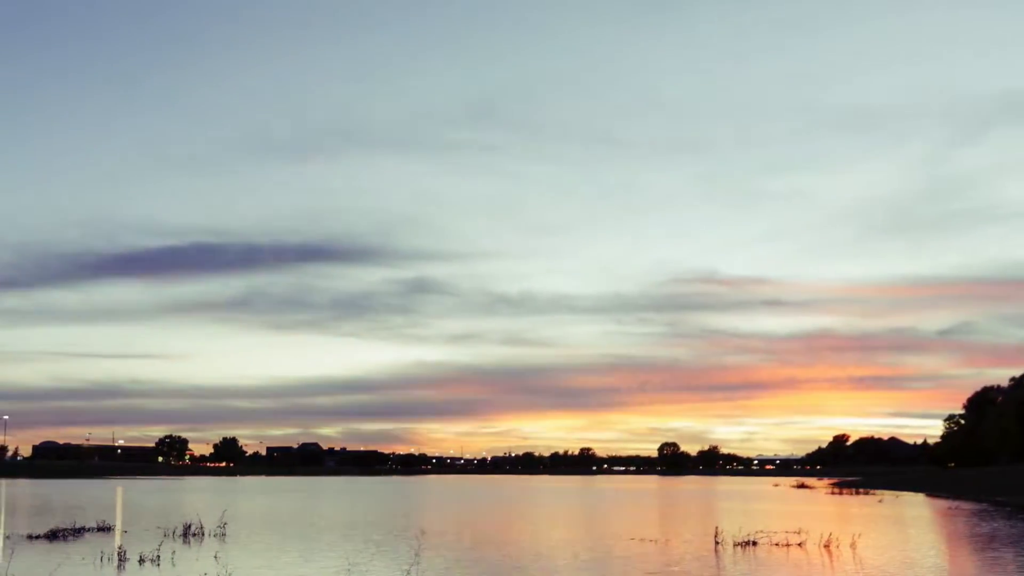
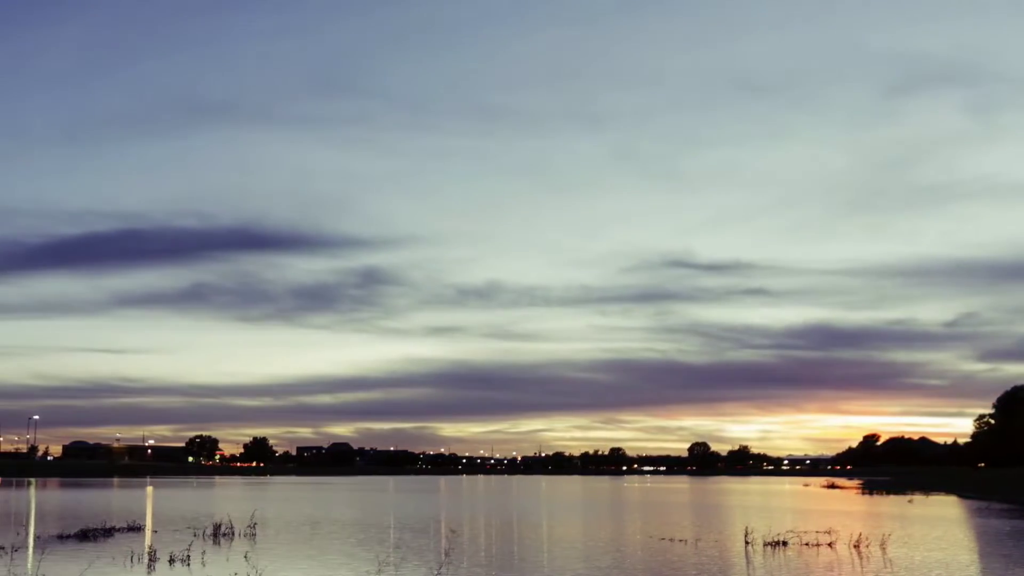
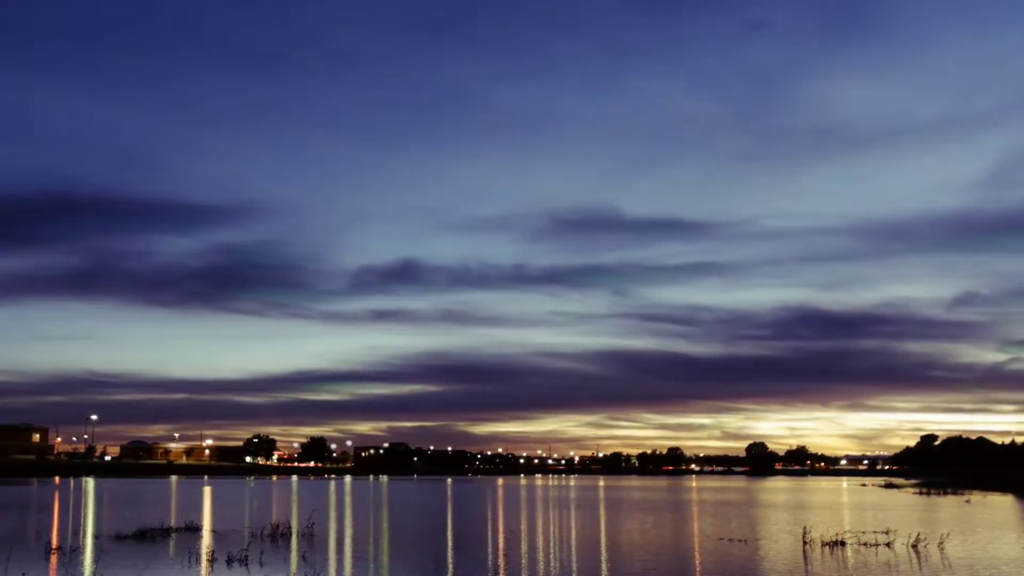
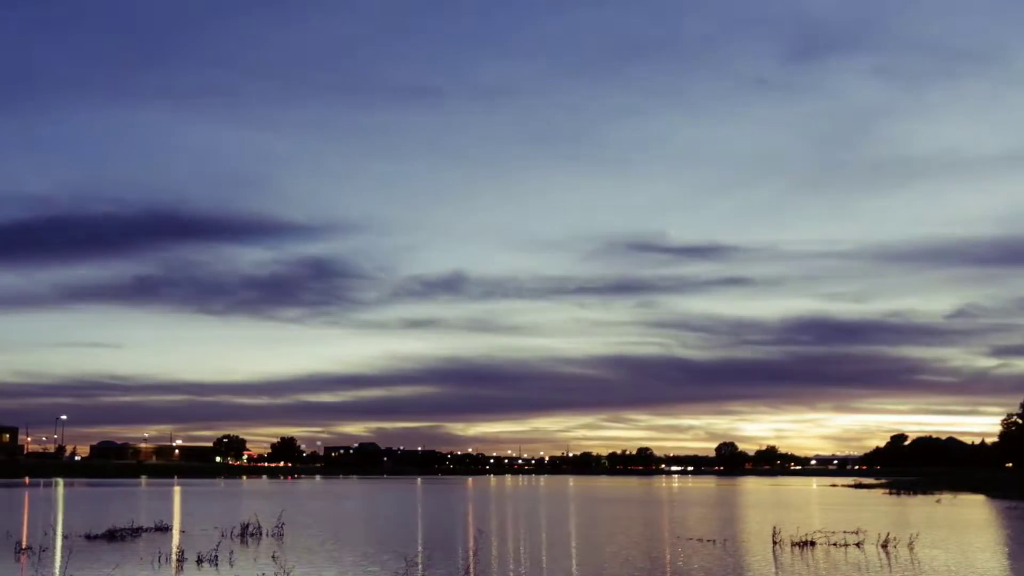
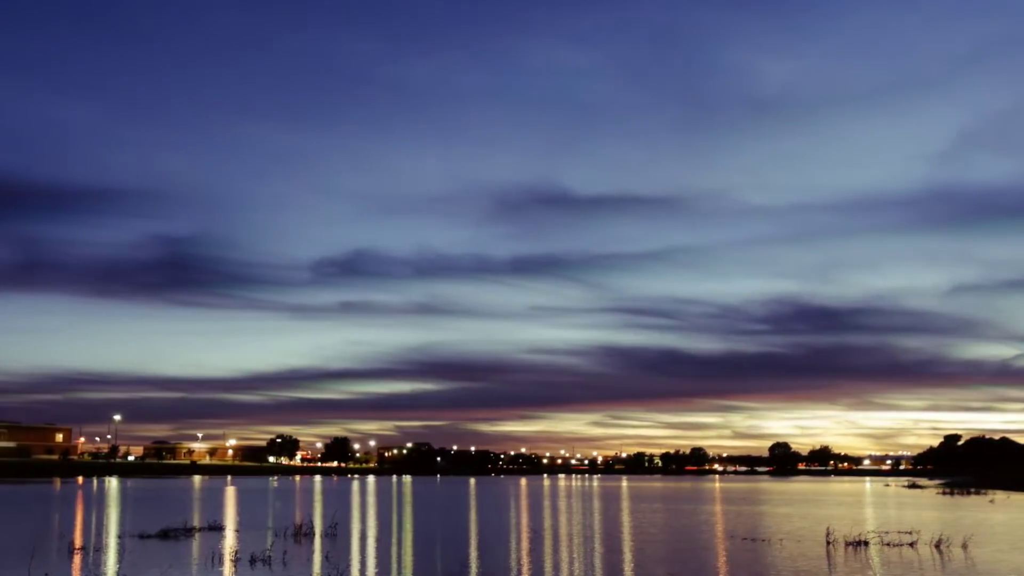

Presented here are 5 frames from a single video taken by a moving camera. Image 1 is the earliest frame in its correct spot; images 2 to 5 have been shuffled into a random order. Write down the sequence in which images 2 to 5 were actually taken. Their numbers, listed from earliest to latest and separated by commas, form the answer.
2, 4, 3, 5
